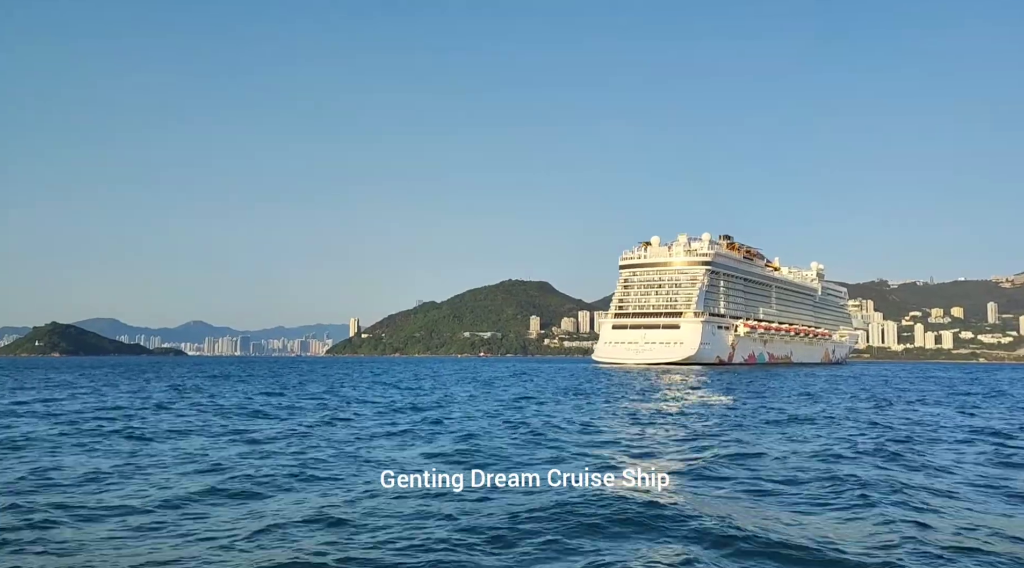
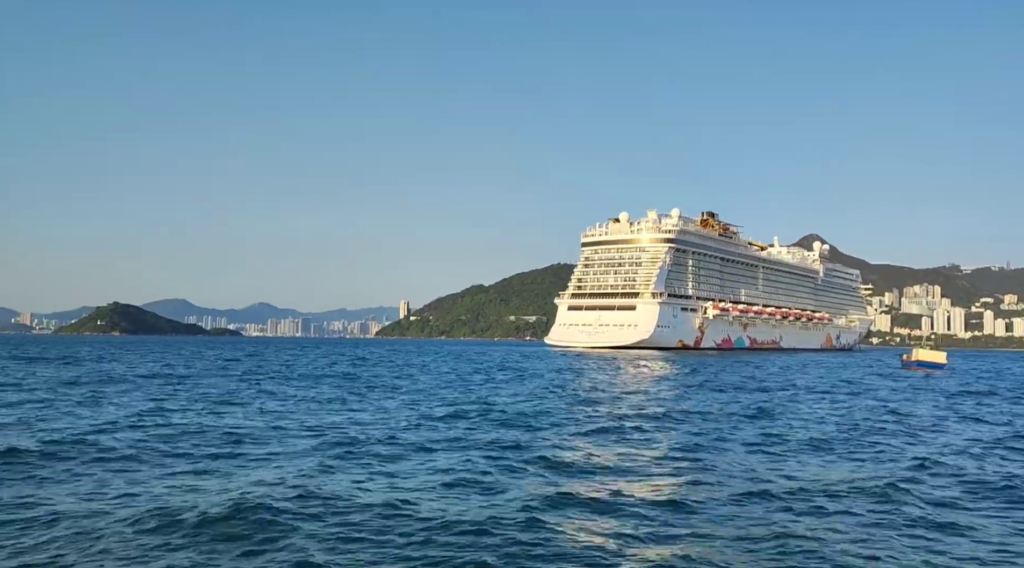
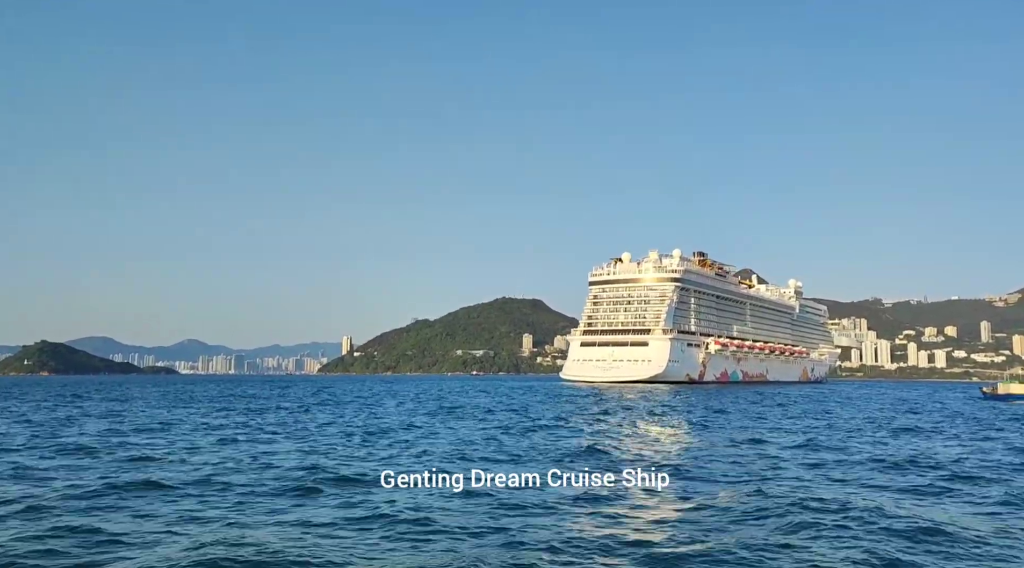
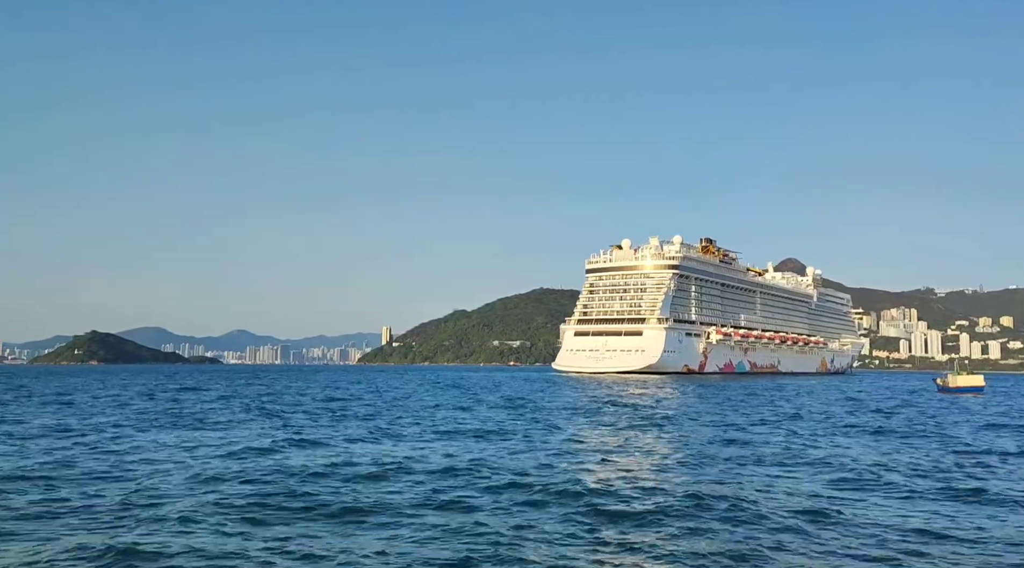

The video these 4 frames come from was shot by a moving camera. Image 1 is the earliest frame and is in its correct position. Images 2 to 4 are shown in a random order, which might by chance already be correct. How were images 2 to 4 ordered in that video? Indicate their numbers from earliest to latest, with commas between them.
3, 4, 2
